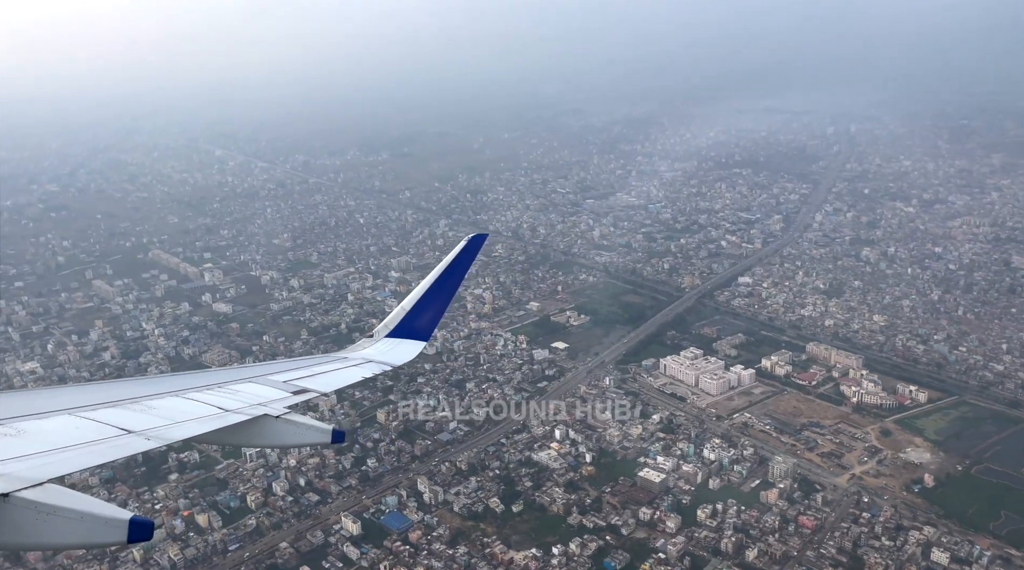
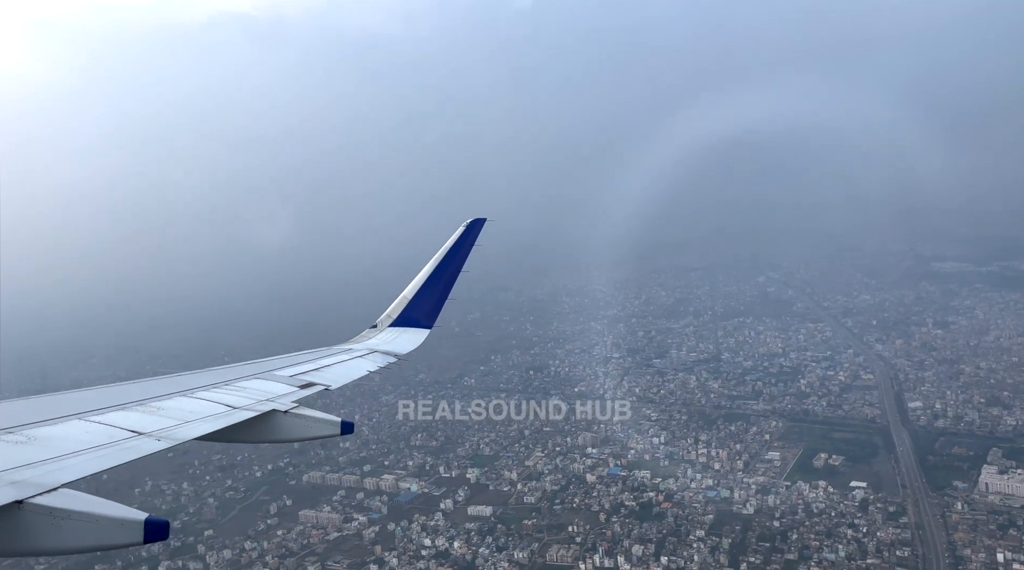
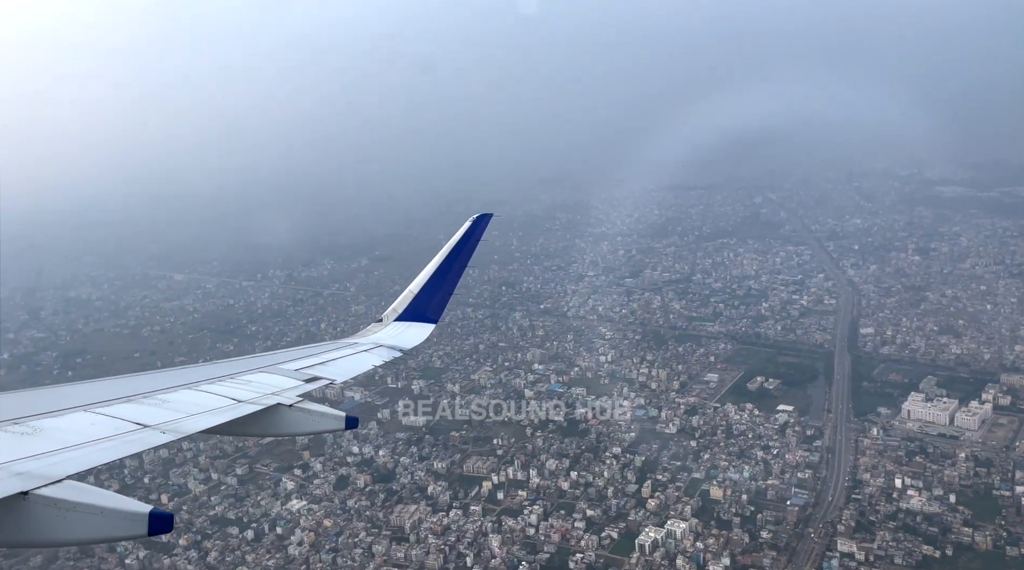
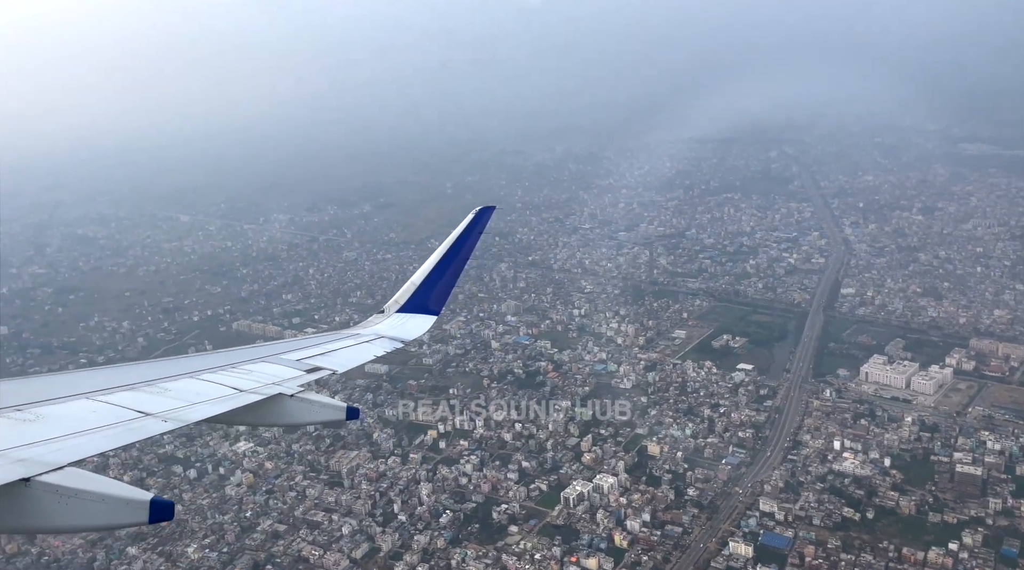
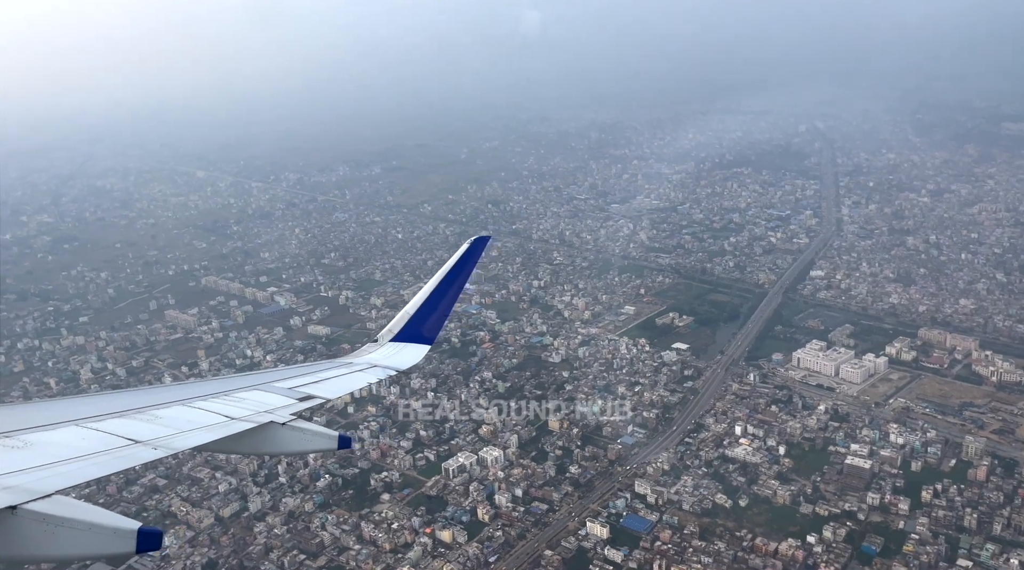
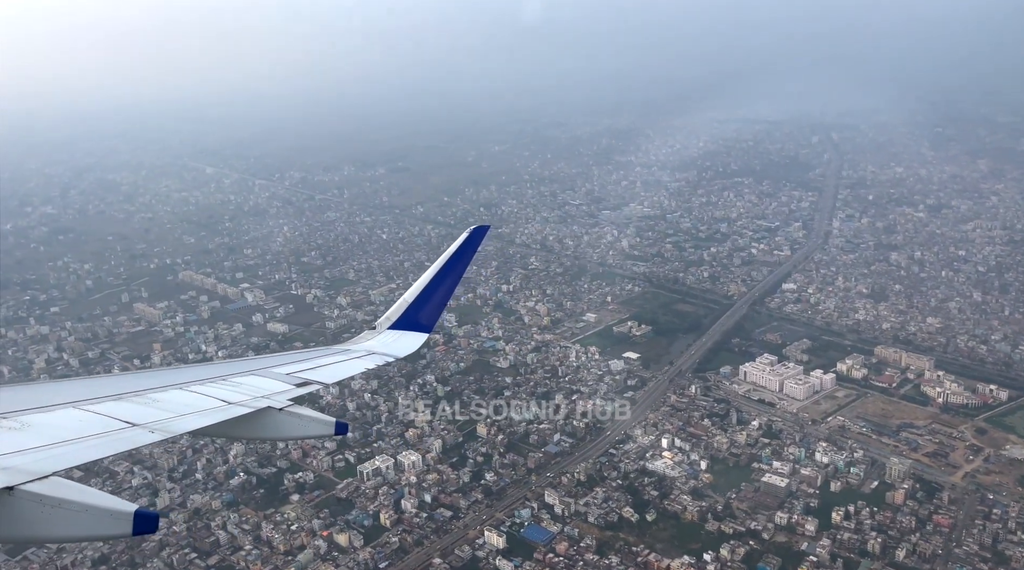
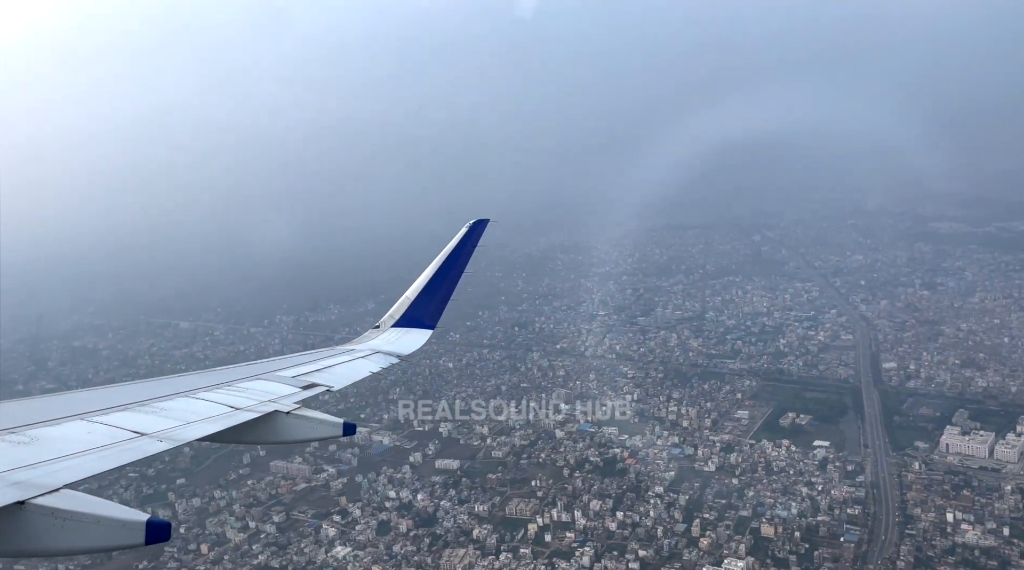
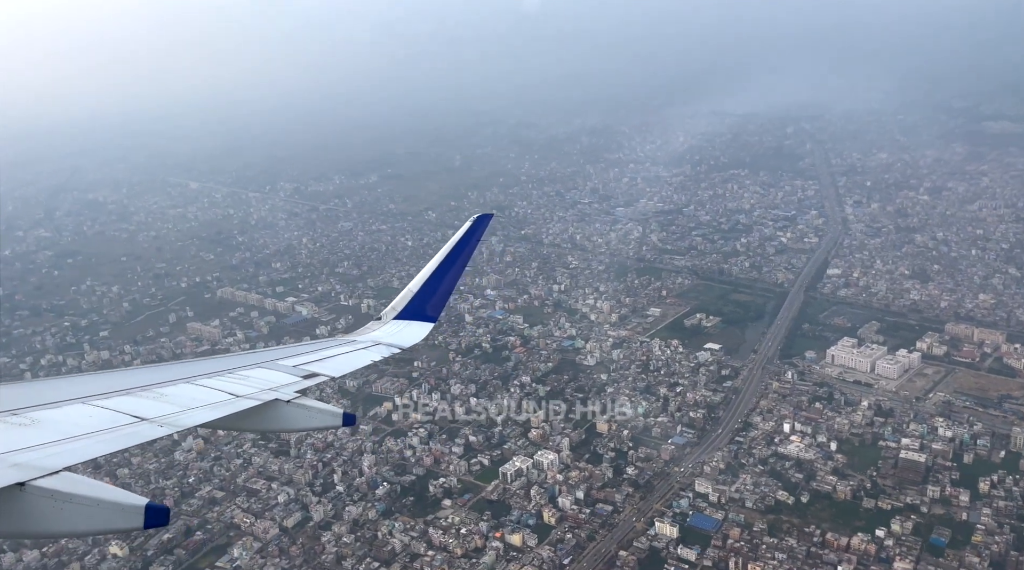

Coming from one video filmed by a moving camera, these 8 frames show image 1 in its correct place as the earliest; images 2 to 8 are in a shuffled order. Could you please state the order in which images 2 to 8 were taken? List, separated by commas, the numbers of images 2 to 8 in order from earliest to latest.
6, 5, 8, 4, 3, 7, 2
